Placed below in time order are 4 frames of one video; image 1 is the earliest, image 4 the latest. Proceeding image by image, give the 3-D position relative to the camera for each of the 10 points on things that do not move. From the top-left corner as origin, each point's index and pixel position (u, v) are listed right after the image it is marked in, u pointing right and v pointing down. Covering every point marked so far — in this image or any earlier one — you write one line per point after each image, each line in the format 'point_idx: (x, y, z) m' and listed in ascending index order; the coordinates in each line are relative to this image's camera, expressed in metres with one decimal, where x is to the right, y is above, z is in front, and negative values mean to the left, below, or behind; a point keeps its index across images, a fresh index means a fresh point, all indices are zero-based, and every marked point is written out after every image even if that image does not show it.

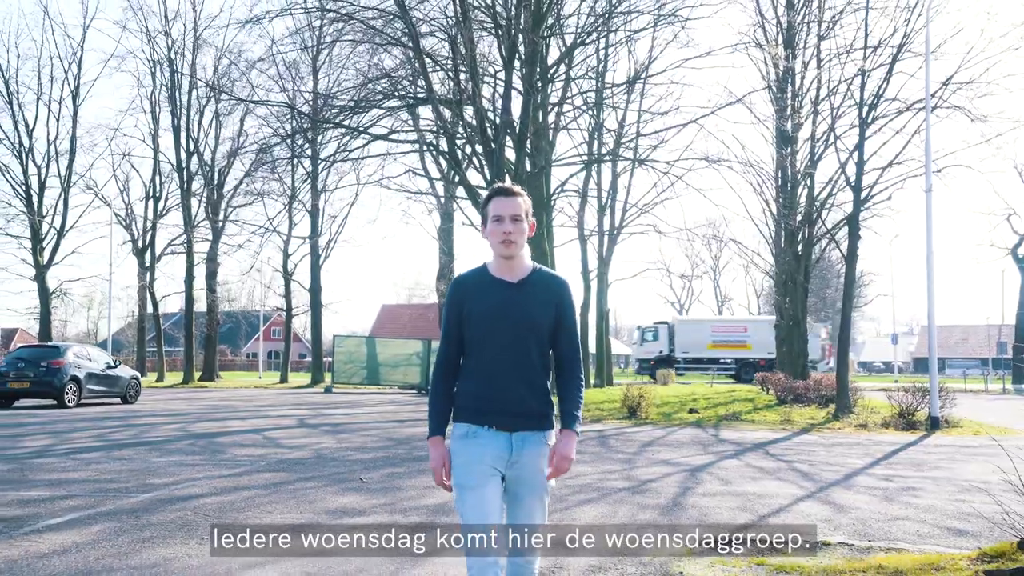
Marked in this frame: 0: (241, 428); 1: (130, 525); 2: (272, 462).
0: (-4.6, -2.4, +16.1) m
1: (-2.9, -1.8, +7.4) m
2: (-2.9, -2.1, +11.6) m
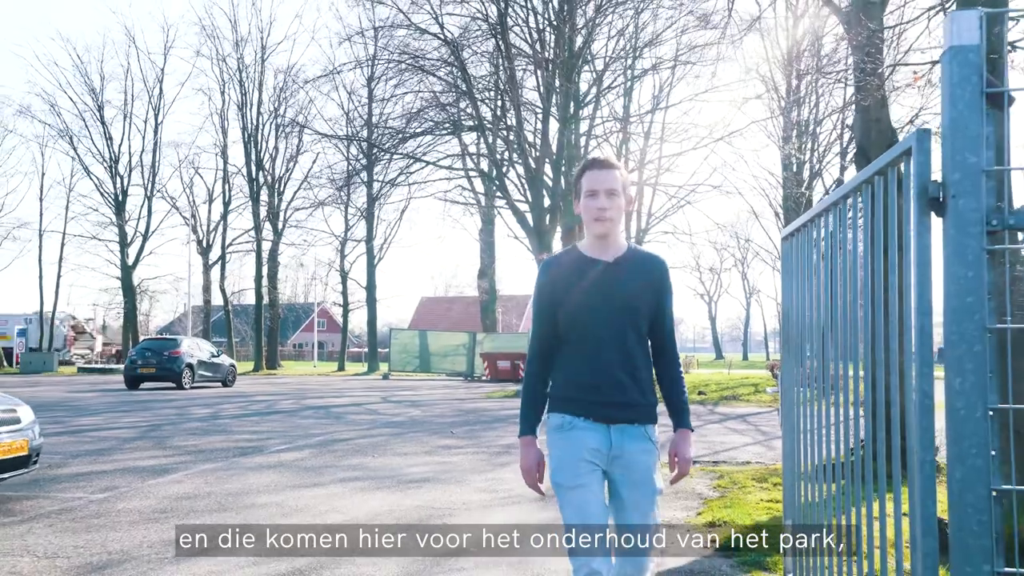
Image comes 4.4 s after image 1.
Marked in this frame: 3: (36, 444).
0: (-3.8, -2.6, +20.7) m
1: (-2.4, -2.1, +12.0) m
2: (-2.2, -2.3, +16.2) m
3: (-4.1, -1.3, +8.0) m
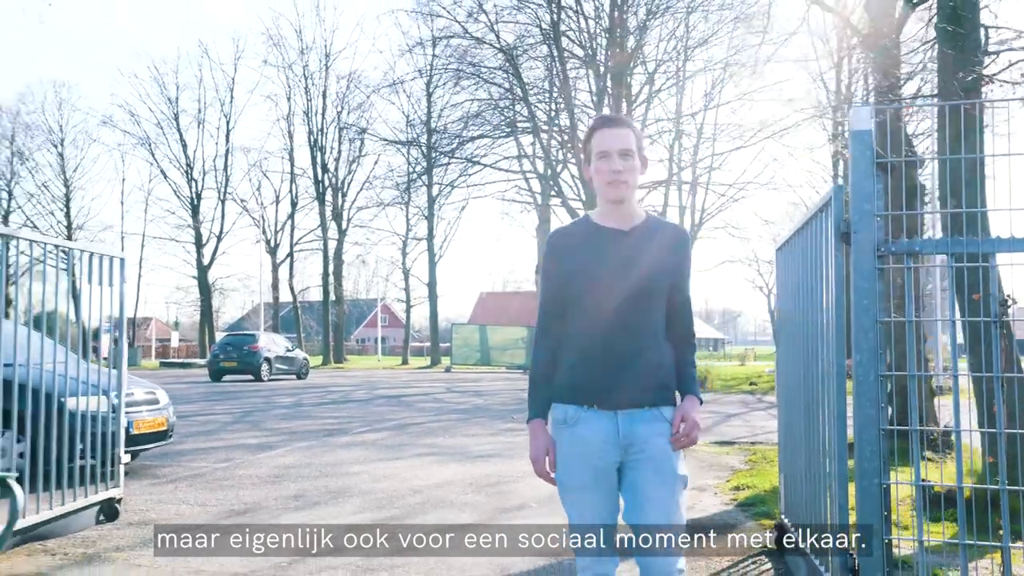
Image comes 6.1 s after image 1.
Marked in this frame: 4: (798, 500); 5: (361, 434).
0: (-2.4, -2.5, +22.3) m
1: (-1.6, -2.1, +13.5) m
2: (-1.2, -2.3, +17.7) m
3: (-3.5, -1.4, +9.7) m
4: (+1.7, -1.3, +5.5) m
5: (-2.1, -2.0, +13.0) m
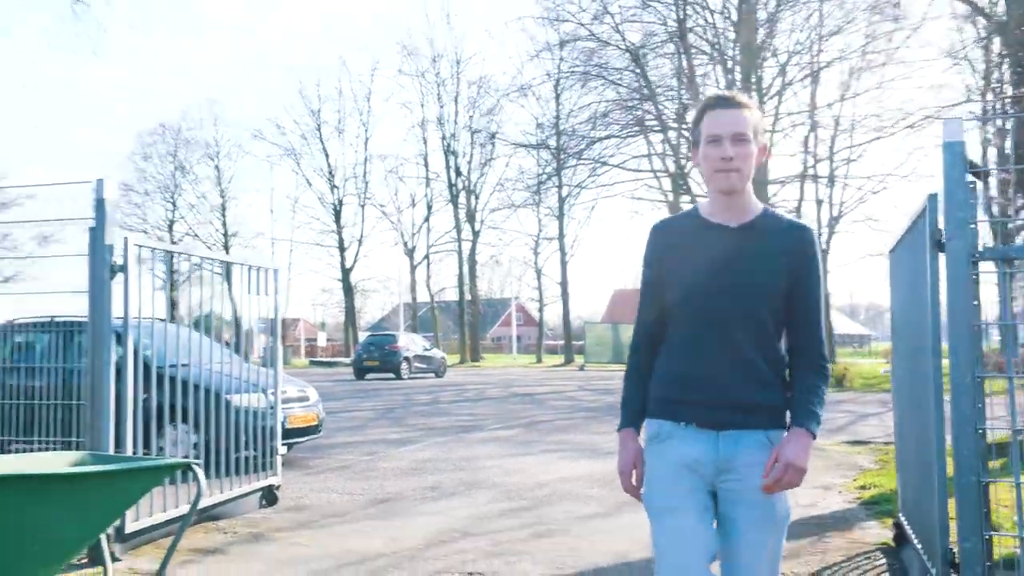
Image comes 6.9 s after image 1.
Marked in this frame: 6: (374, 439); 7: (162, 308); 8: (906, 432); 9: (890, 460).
0: (+0.8, -2.5, +22.9) m
1: (+0.3, -2.1, +14.0) m
2: (+1.4, -2.3, +18.1) m
3: (-2.1, -1.5, +10.5) m
4: (+2.4, -1.3, +5.7) m
5: (-0.3, -2.1, +13.6) m
6: (-1.9, -2.0, +12.6) m
7: (-2.5, -0.2, +6.7) m
8: (+2.4, -0.9, +5.6) m
9: (+4.3, -1.9, +10.5) m
